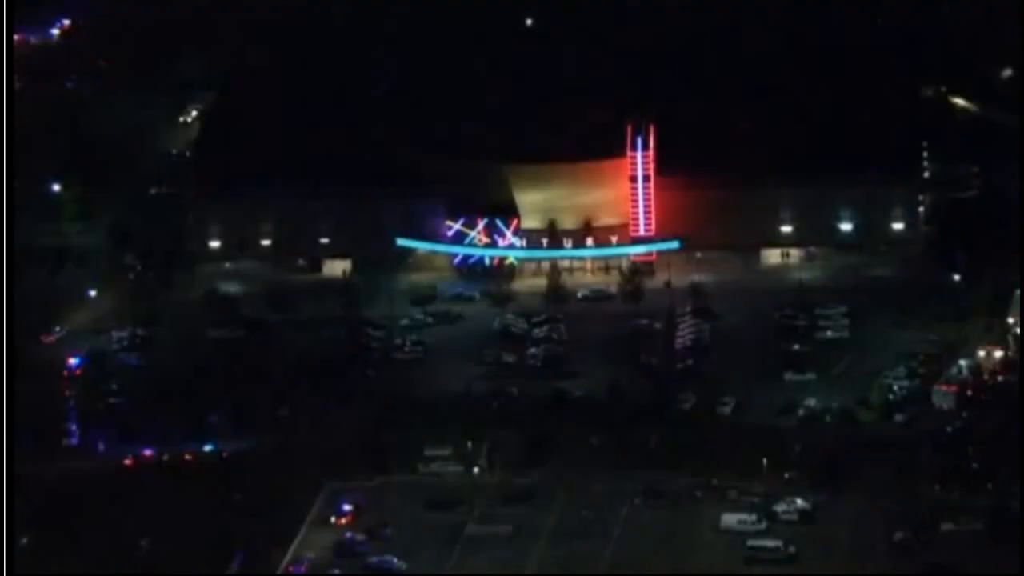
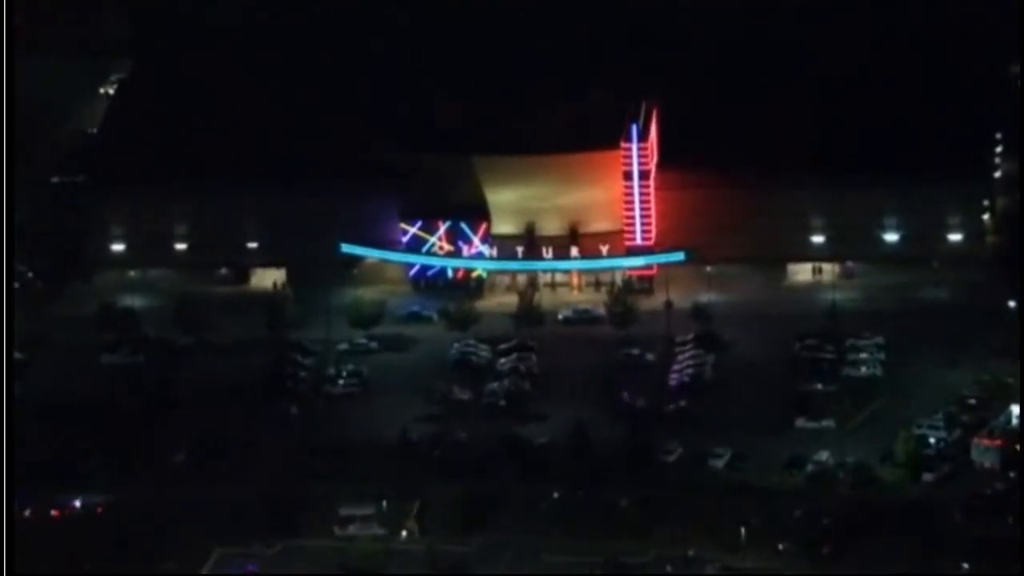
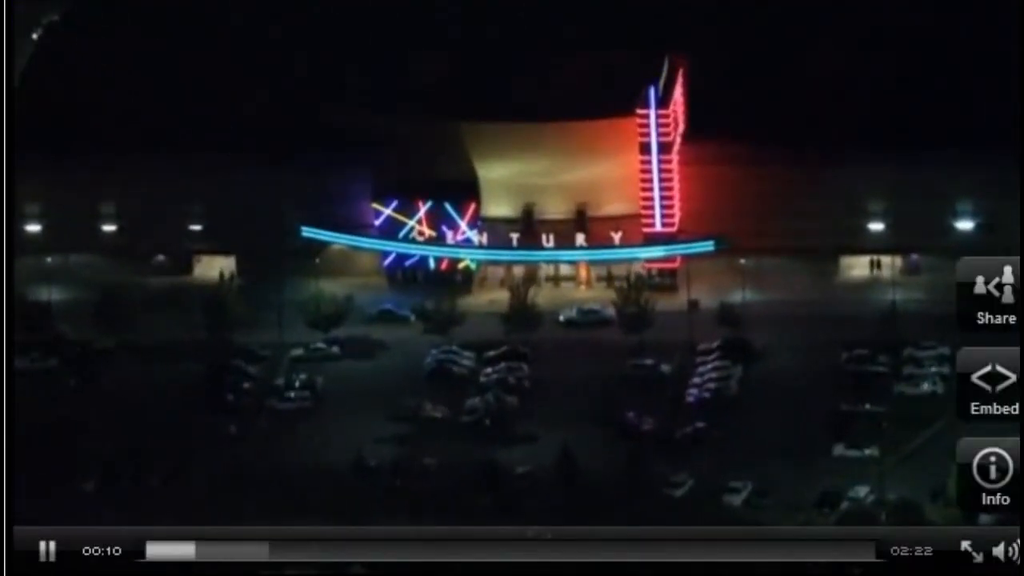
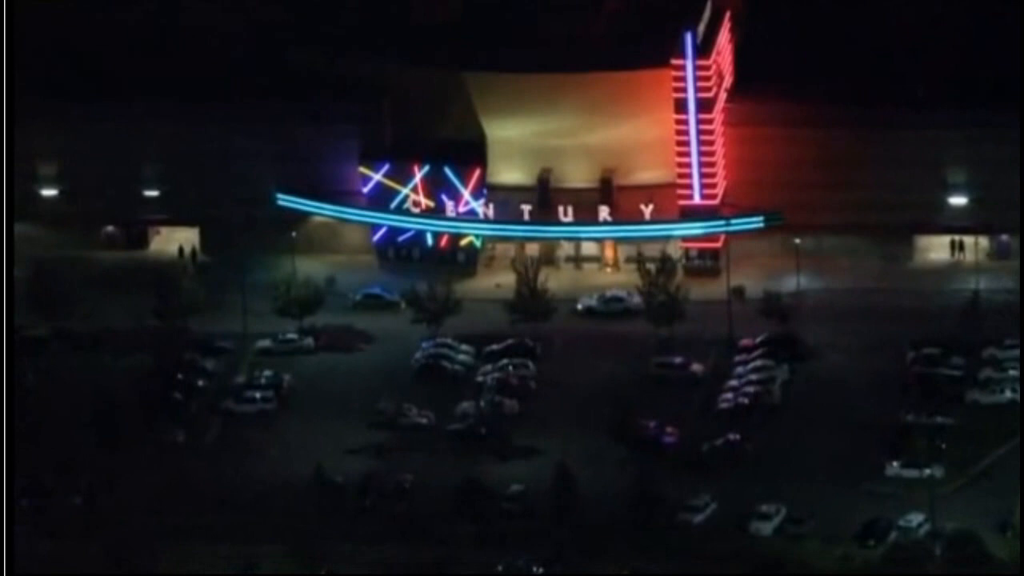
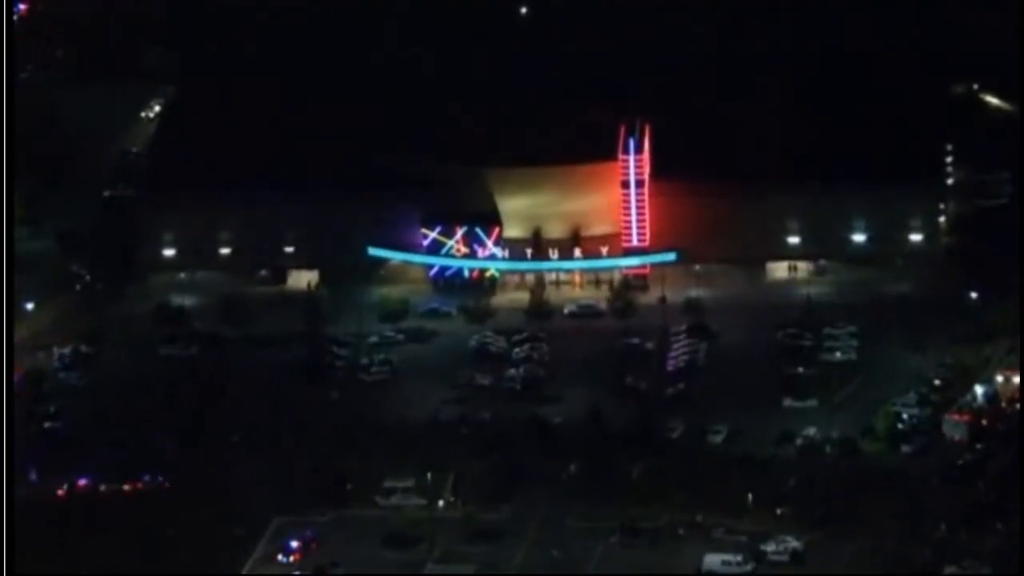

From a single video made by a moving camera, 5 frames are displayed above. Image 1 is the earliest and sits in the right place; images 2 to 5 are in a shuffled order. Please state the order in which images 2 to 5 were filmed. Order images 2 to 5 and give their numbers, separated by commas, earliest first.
5, 2, 3, 4
